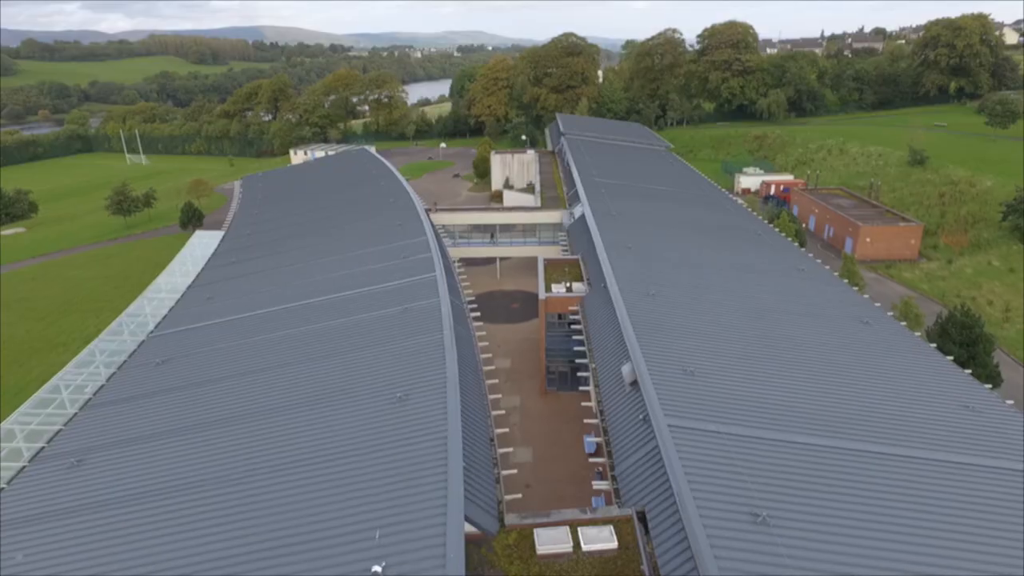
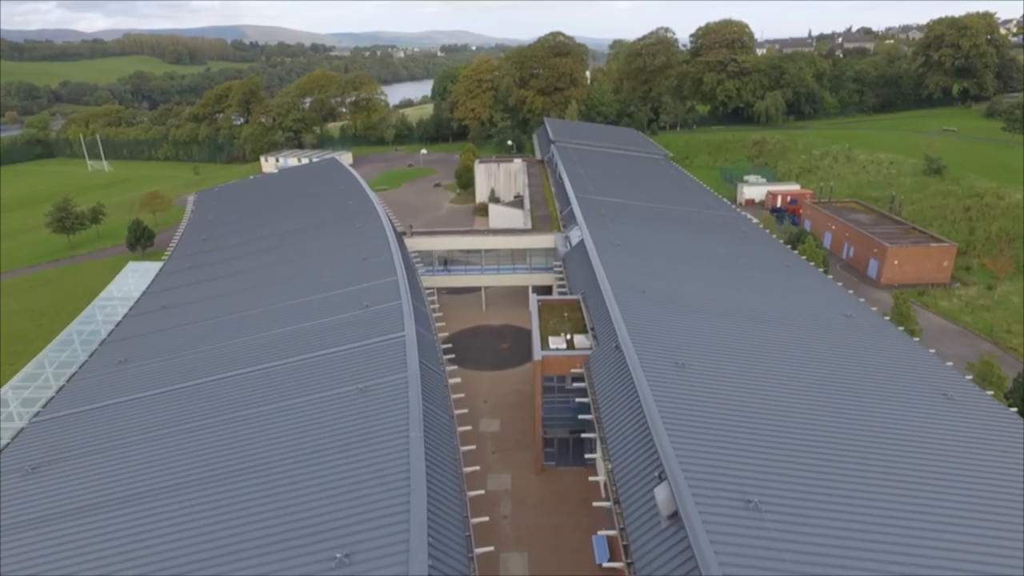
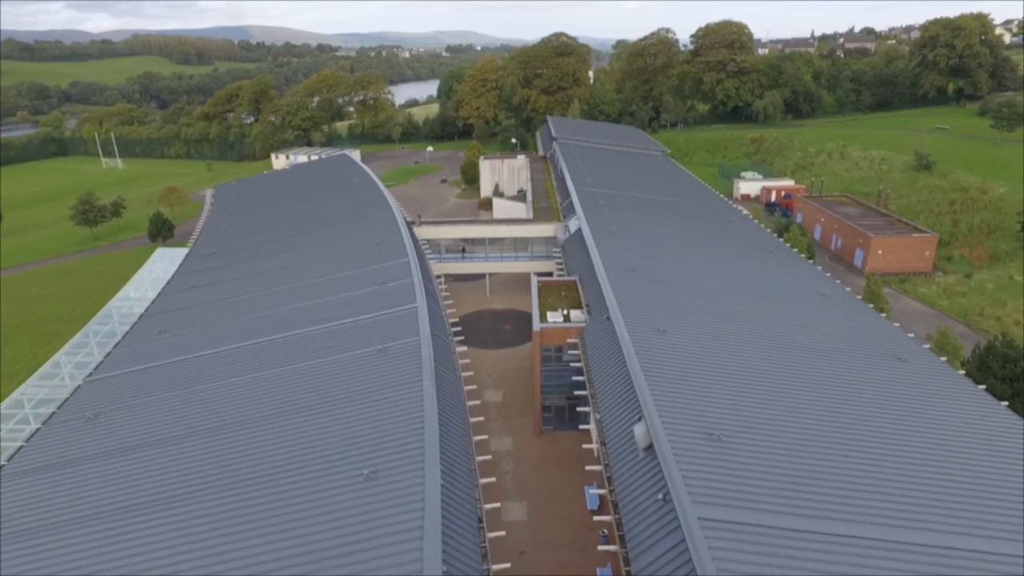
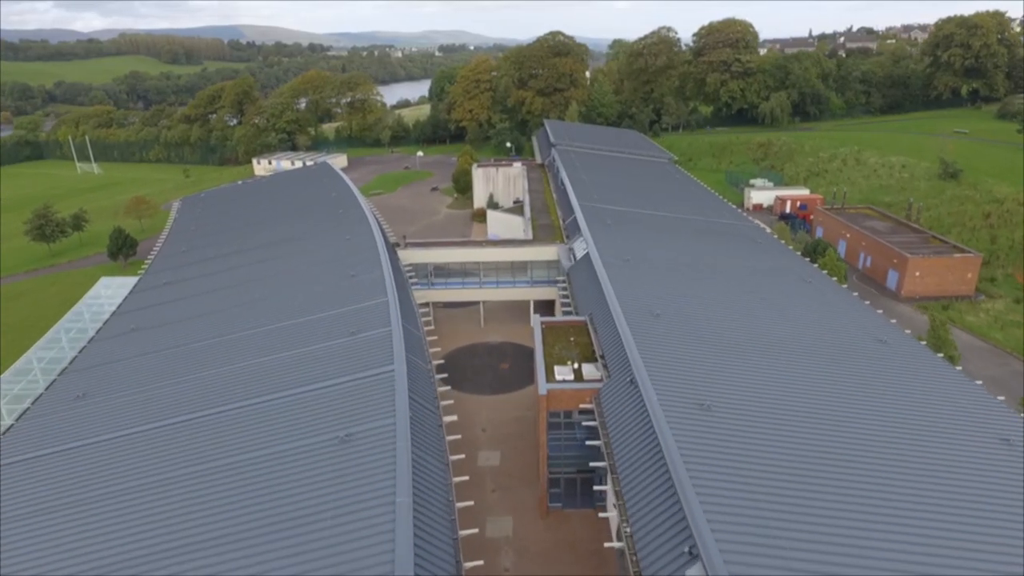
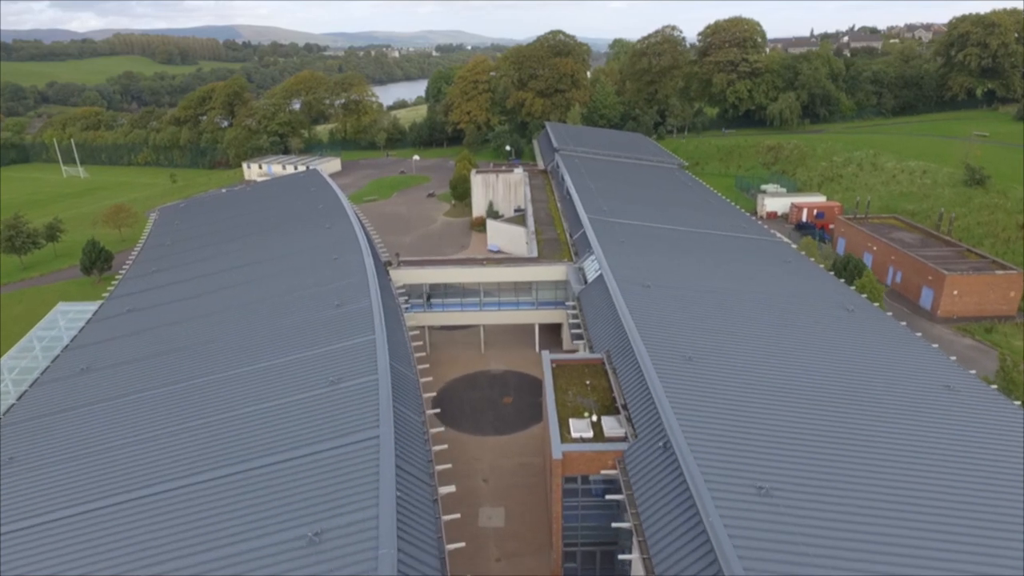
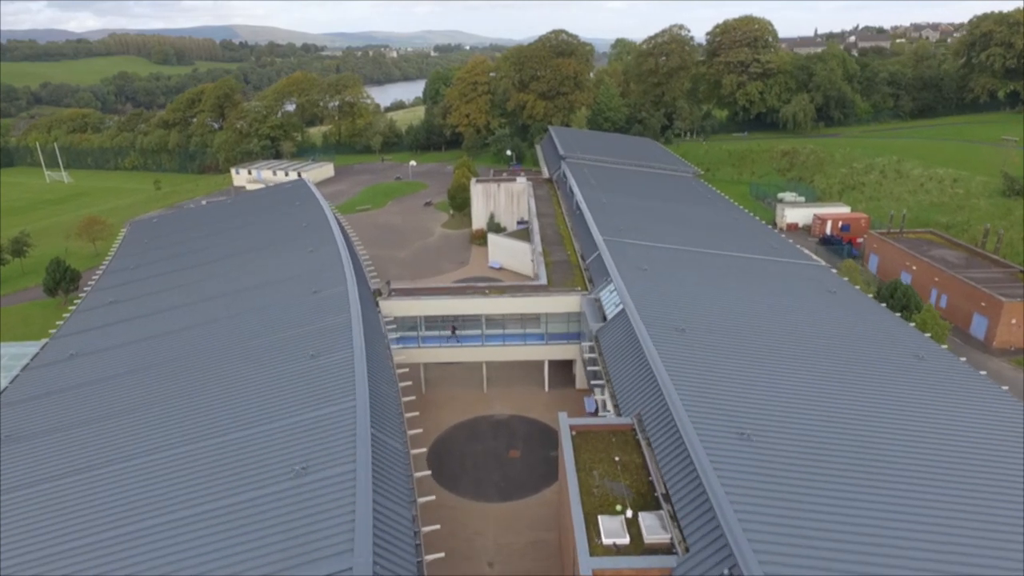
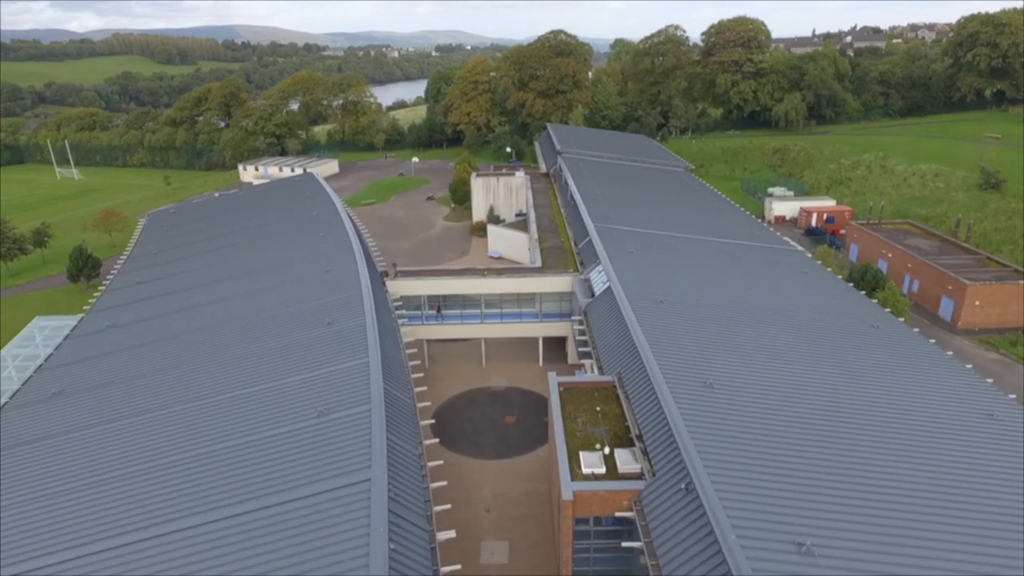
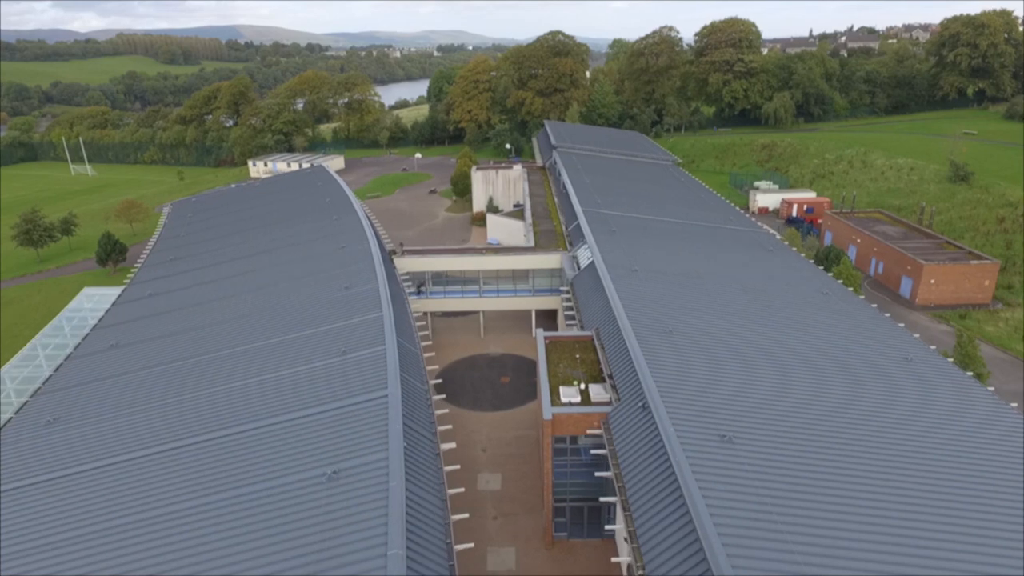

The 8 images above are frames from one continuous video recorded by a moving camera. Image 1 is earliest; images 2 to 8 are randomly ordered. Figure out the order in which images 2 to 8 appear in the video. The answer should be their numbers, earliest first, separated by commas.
3, 2, 4, 8, 5, 7, 6
